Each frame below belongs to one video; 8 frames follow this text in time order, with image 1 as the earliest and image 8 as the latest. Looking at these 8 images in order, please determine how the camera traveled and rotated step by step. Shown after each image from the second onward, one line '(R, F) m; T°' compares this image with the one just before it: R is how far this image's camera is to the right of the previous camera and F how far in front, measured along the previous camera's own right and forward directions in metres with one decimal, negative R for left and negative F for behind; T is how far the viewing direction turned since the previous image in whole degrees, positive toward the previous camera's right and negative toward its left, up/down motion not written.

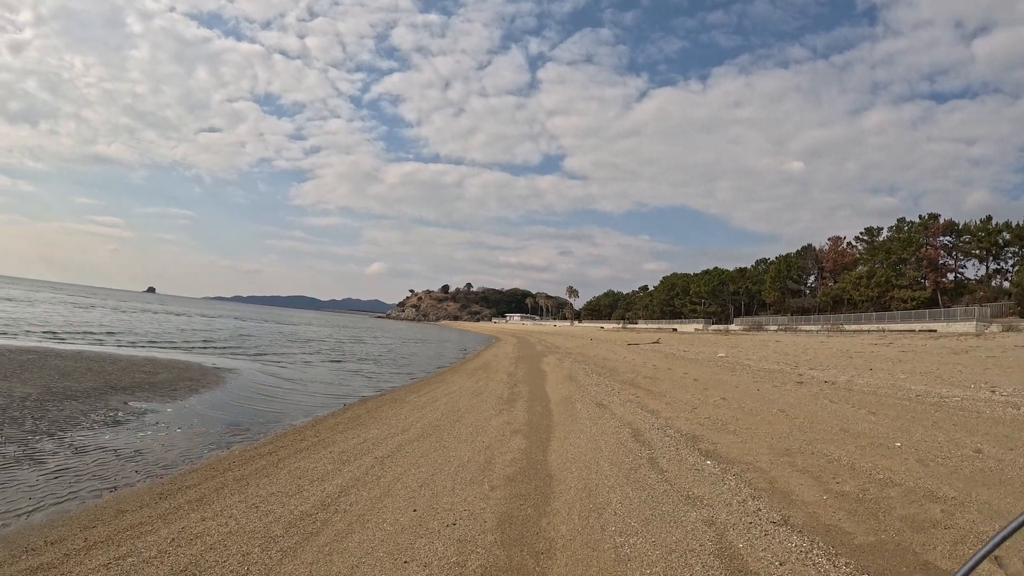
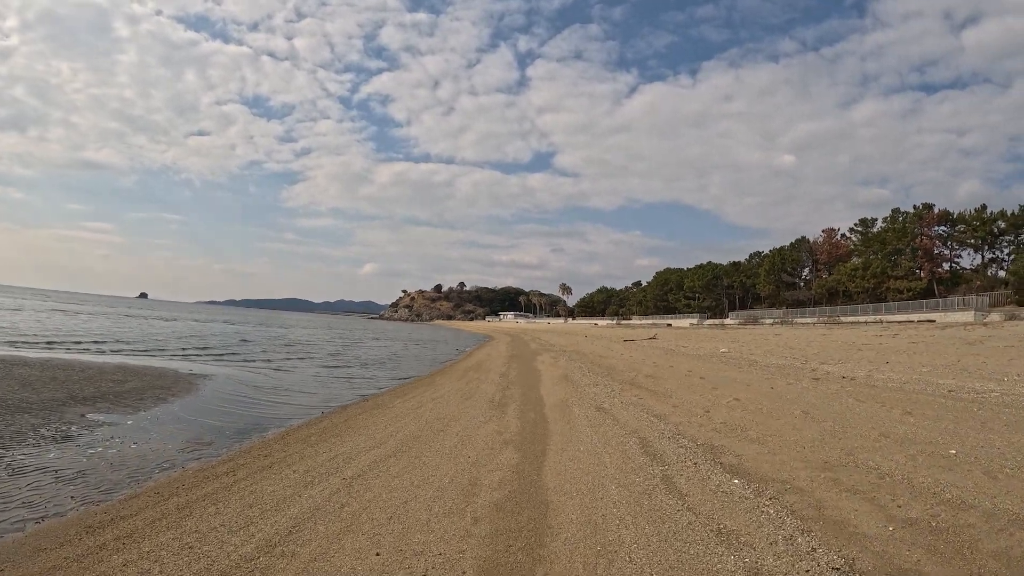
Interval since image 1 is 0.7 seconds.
(+0.2, +1.4) m; +1°
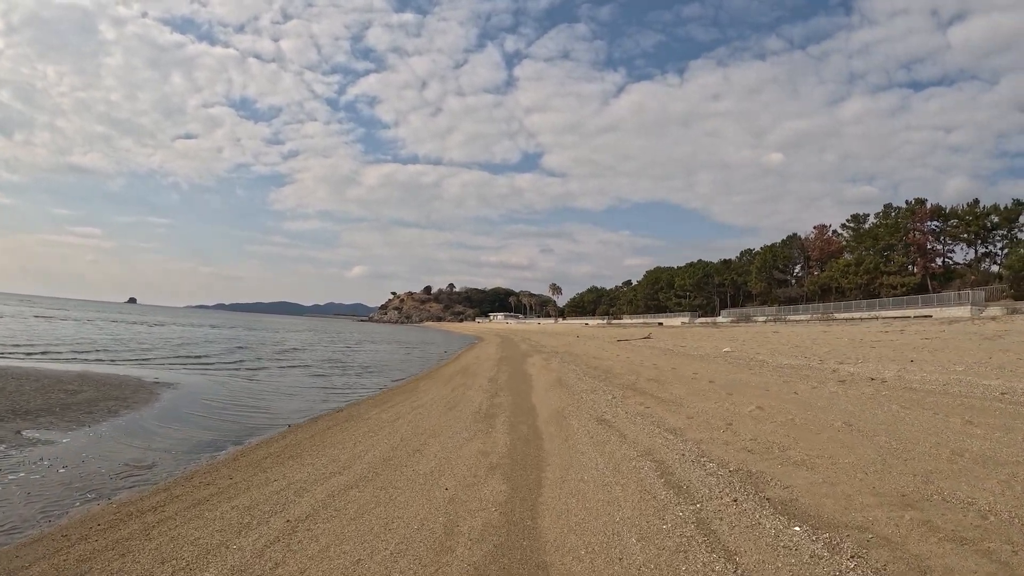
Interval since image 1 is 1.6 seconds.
(+0.1, +1.8) m; +1°
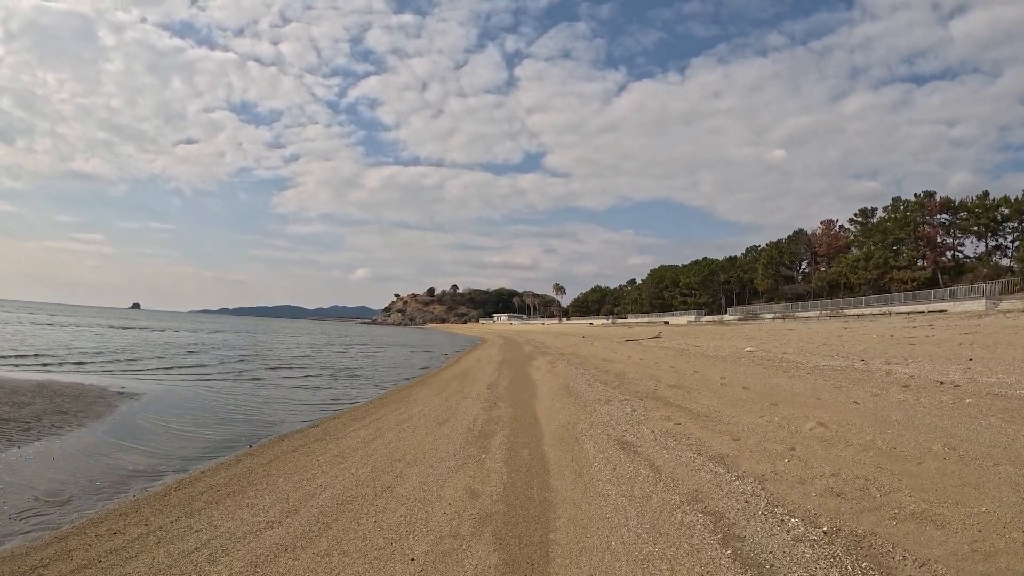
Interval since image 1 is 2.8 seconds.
(+0.1, +2.2) m; 0°
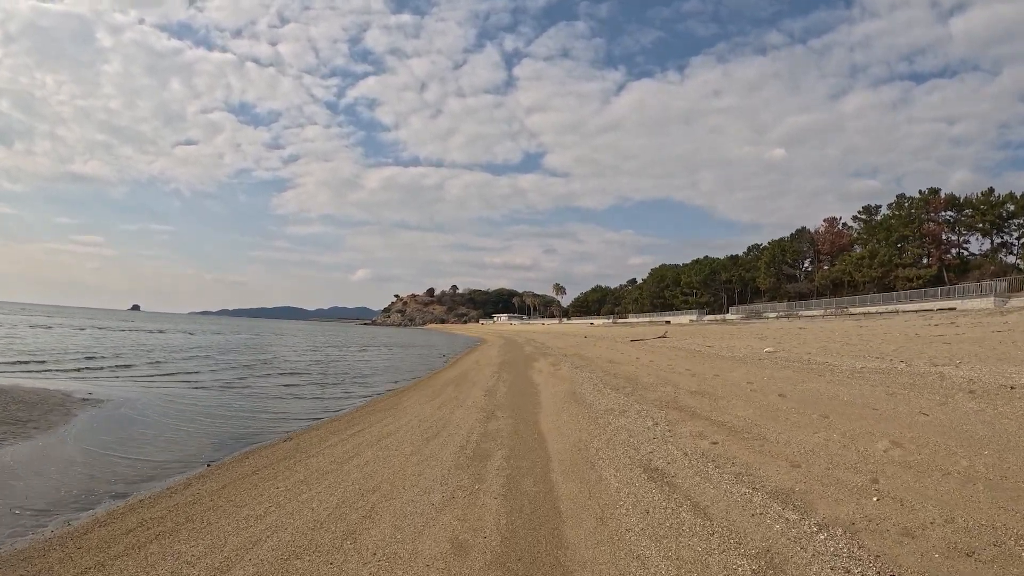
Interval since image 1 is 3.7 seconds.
(0.0, +1.7) m; 0°
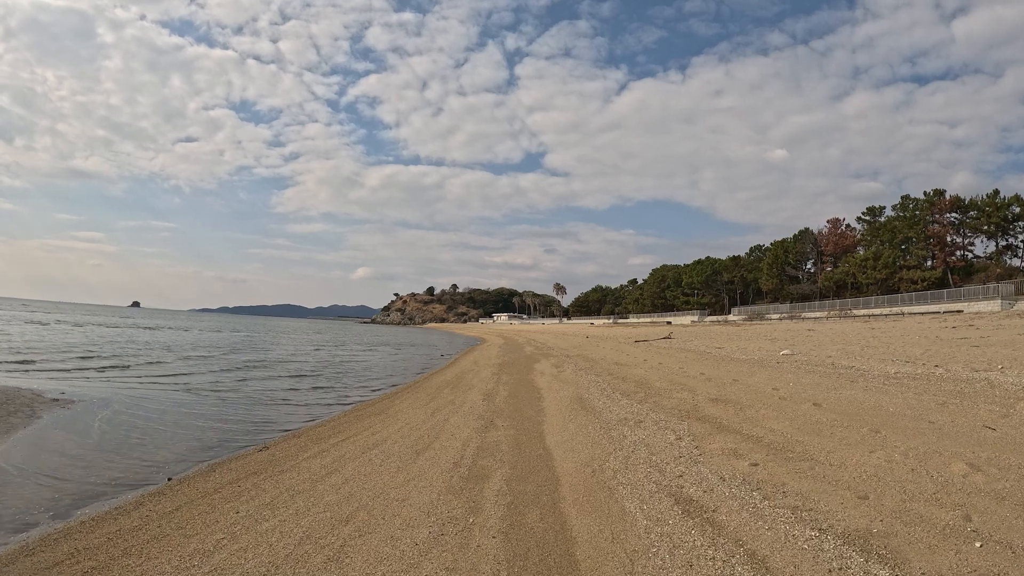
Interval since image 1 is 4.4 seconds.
(0.0, +1.3) m; 0°
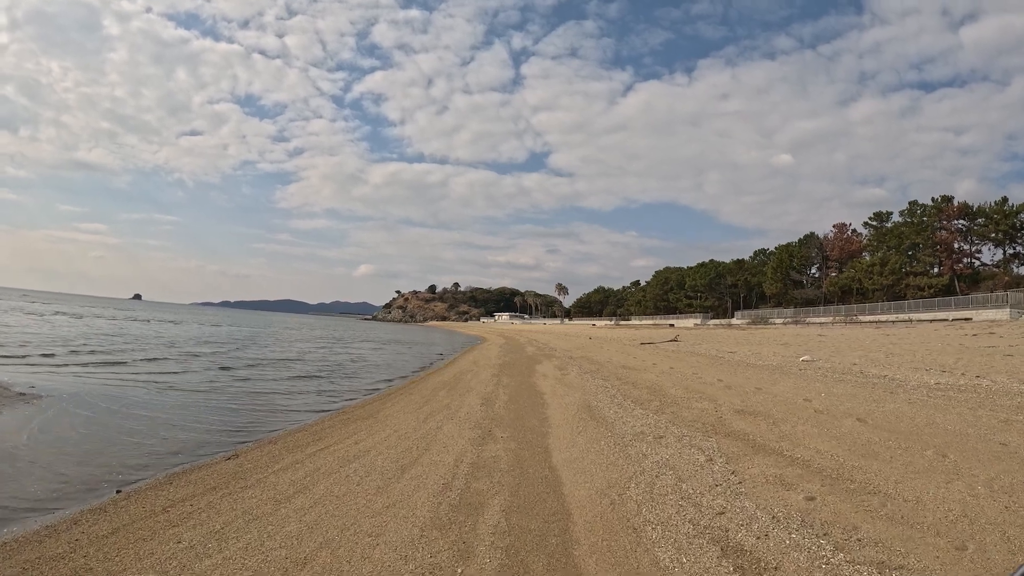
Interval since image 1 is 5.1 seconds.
(0.0, +1.3) m; 0°
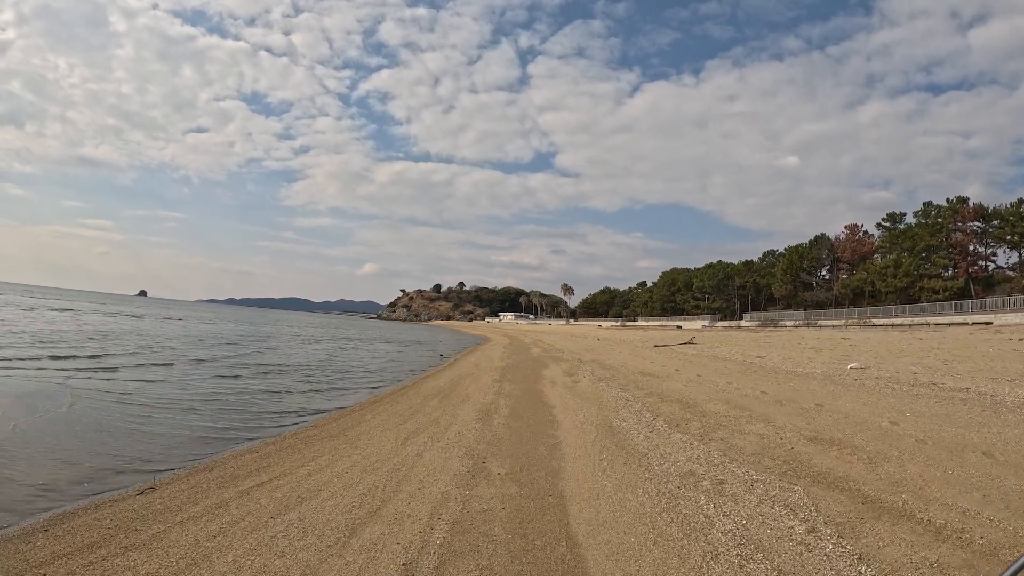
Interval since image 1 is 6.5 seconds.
(0.0, +2.4) m; -1°
